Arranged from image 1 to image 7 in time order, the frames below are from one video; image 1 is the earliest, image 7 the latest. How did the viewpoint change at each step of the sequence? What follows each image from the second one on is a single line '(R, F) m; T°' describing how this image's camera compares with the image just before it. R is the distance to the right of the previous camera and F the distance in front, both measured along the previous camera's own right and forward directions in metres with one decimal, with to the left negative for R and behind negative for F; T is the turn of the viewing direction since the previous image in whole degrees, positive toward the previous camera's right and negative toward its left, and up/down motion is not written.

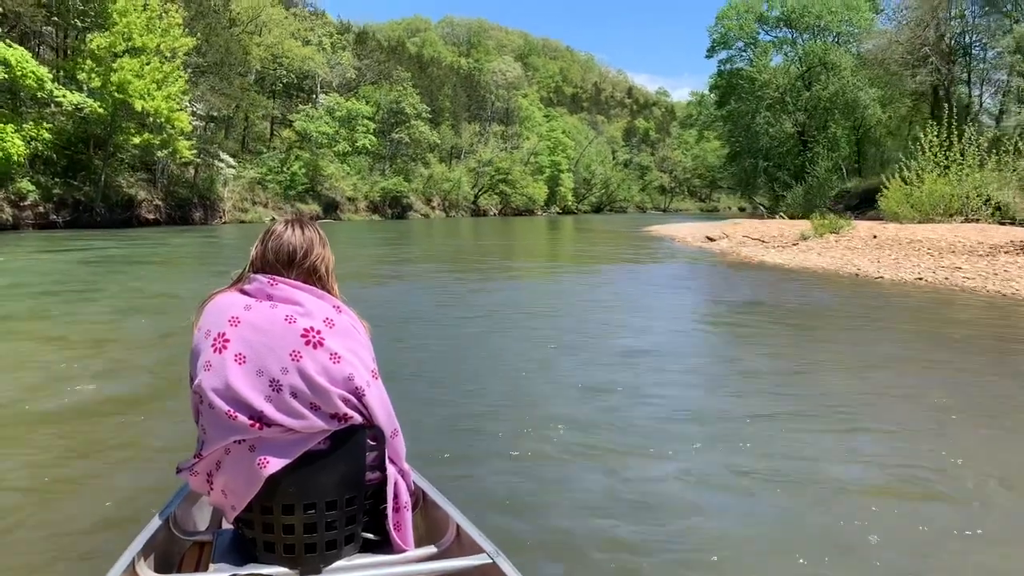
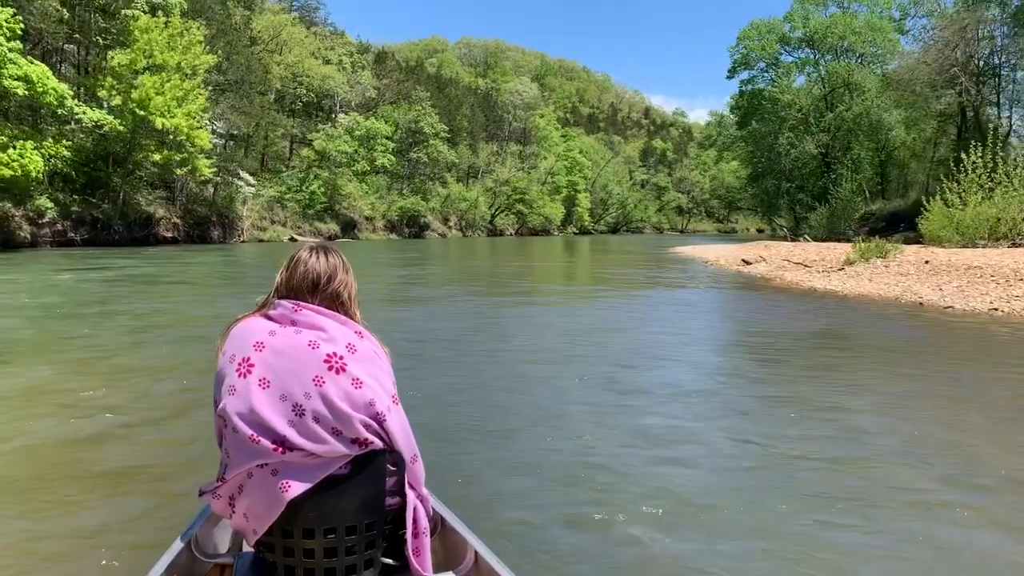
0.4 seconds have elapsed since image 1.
(-0.1, +0.4) m; -1°
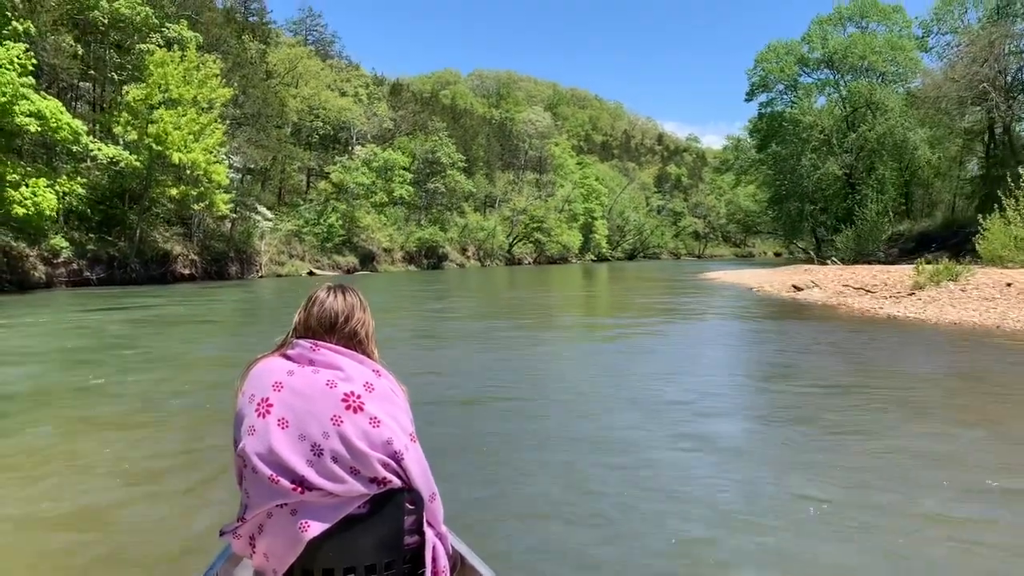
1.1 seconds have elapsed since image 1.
(-0.2, +0.5) m; -1°
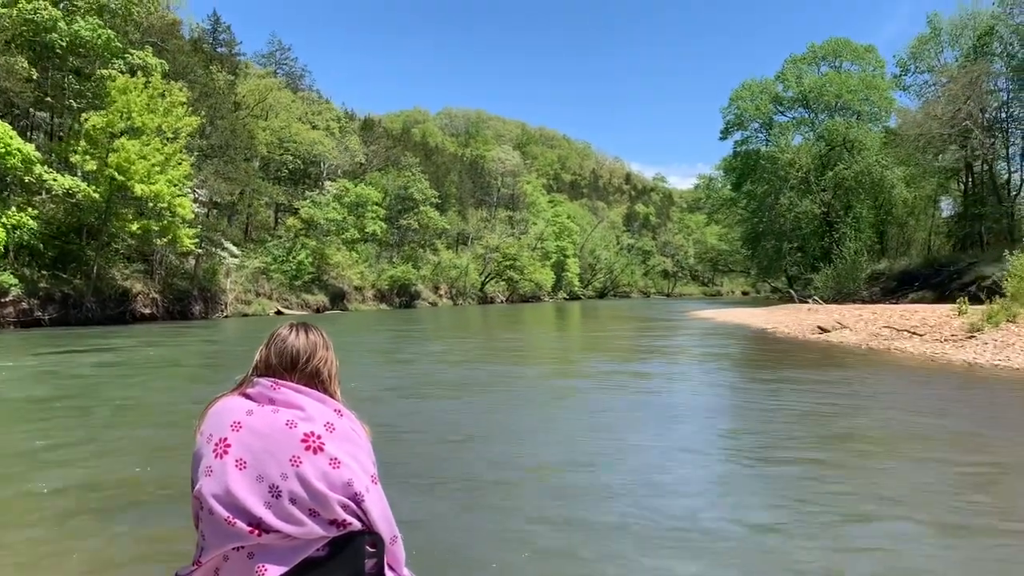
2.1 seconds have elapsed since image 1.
(-0.4, +0.8) m; +3°
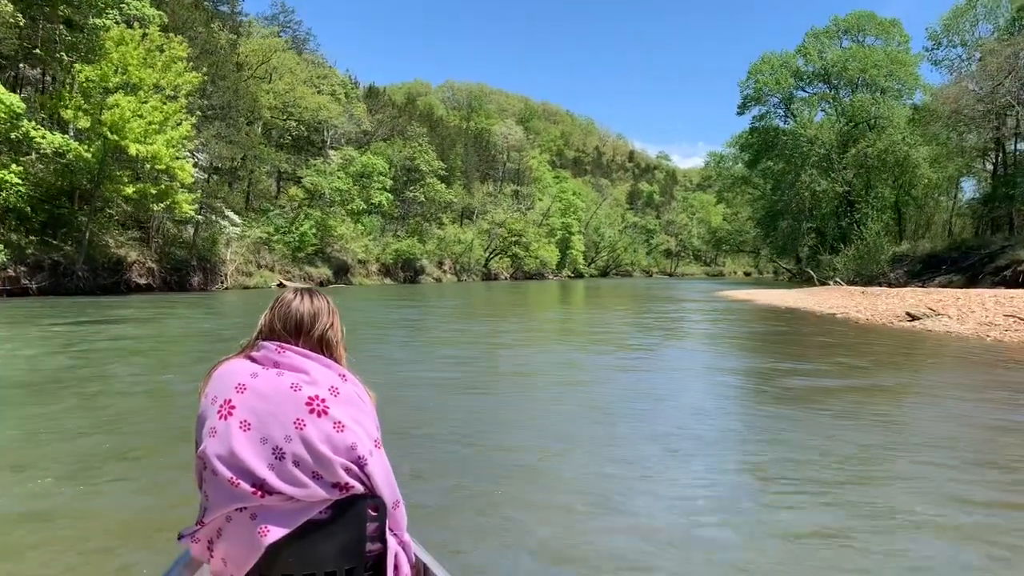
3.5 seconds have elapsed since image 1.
(-0.5, +0.9) m; 0°
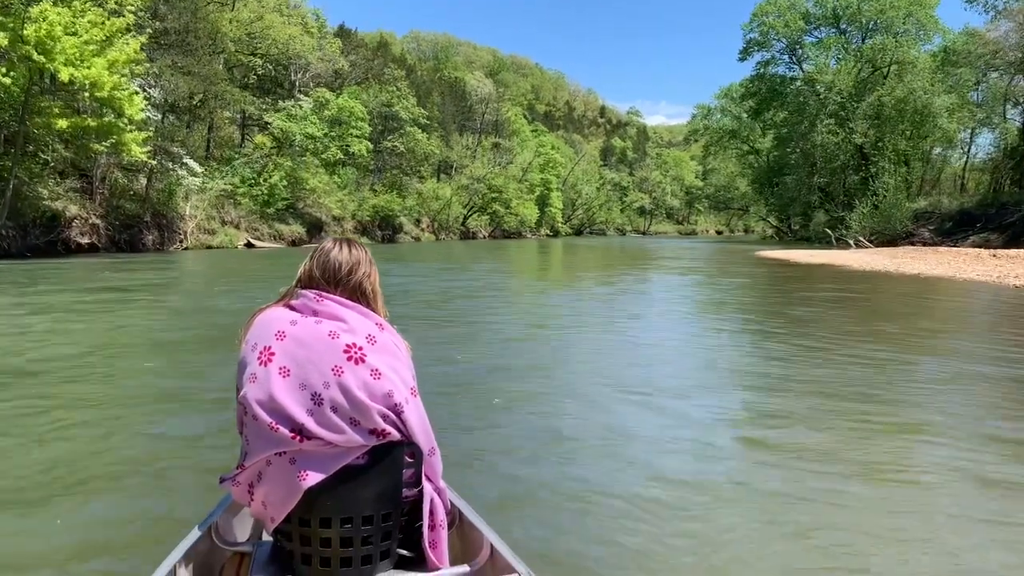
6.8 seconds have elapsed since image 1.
(-1.1, +2.3) m; +3°
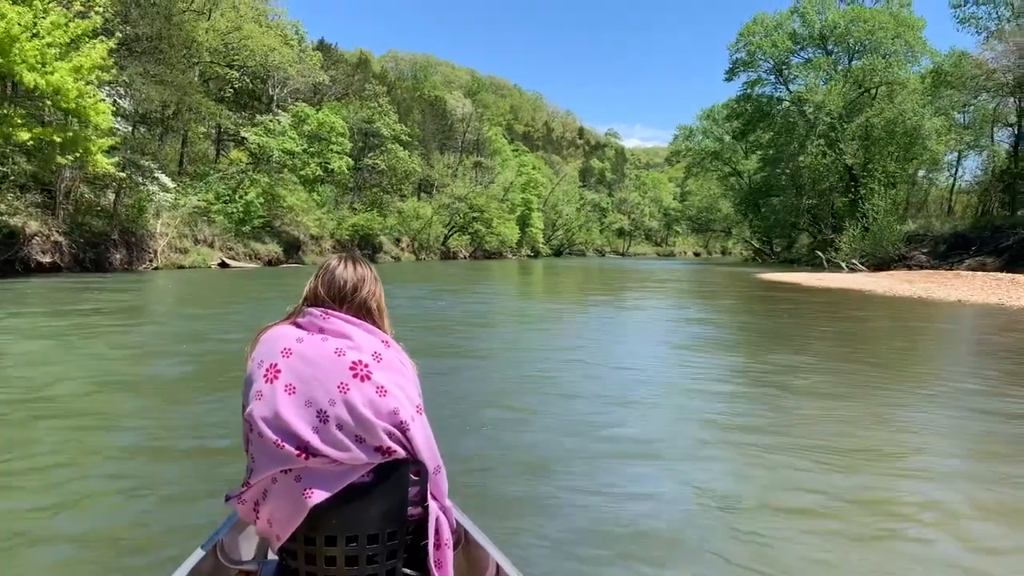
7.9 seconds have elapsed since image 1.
(-0.3, +0.8) m; +2°
